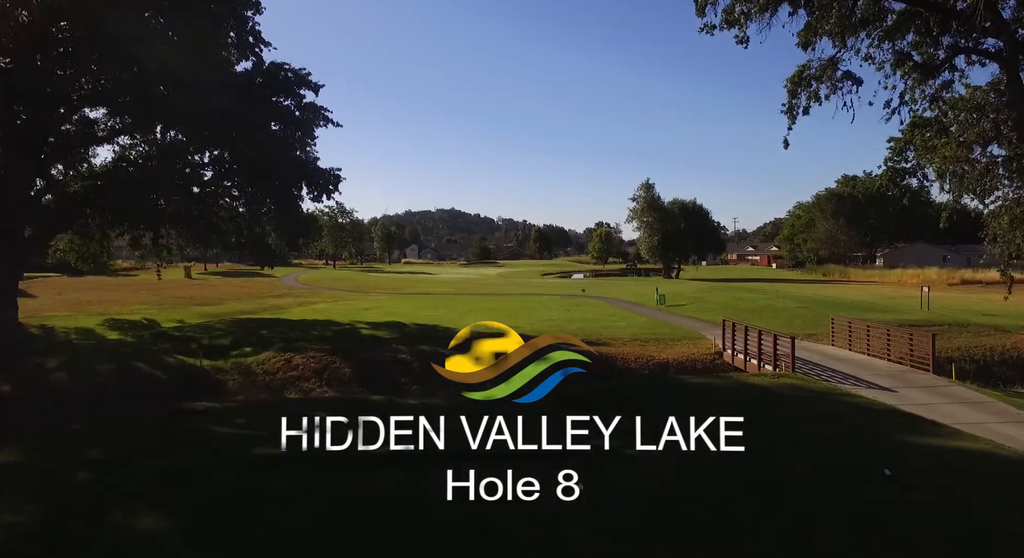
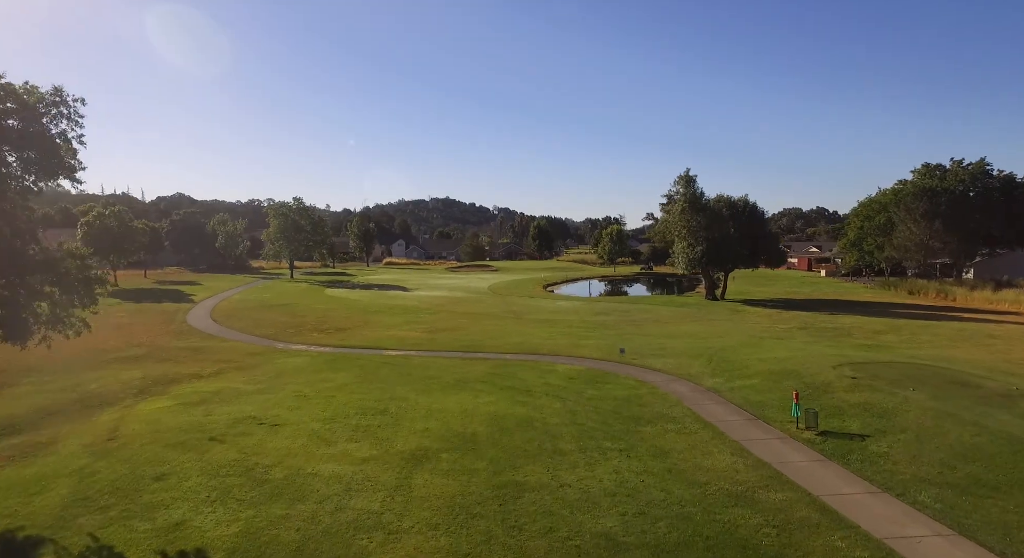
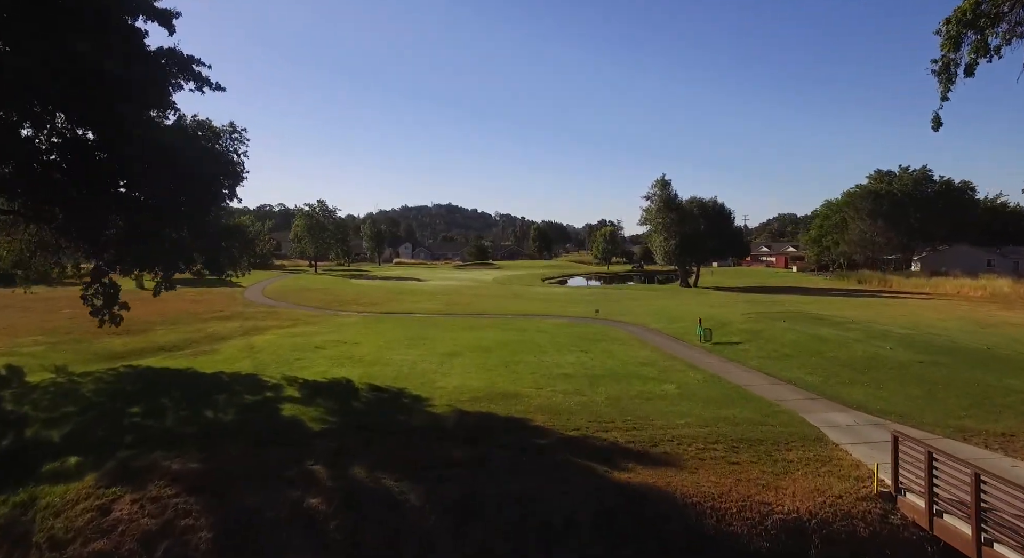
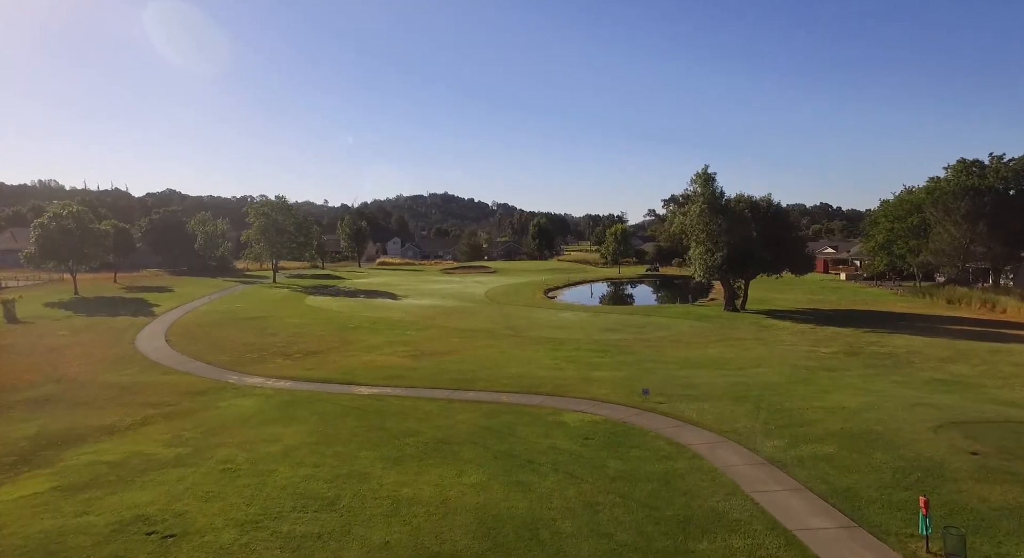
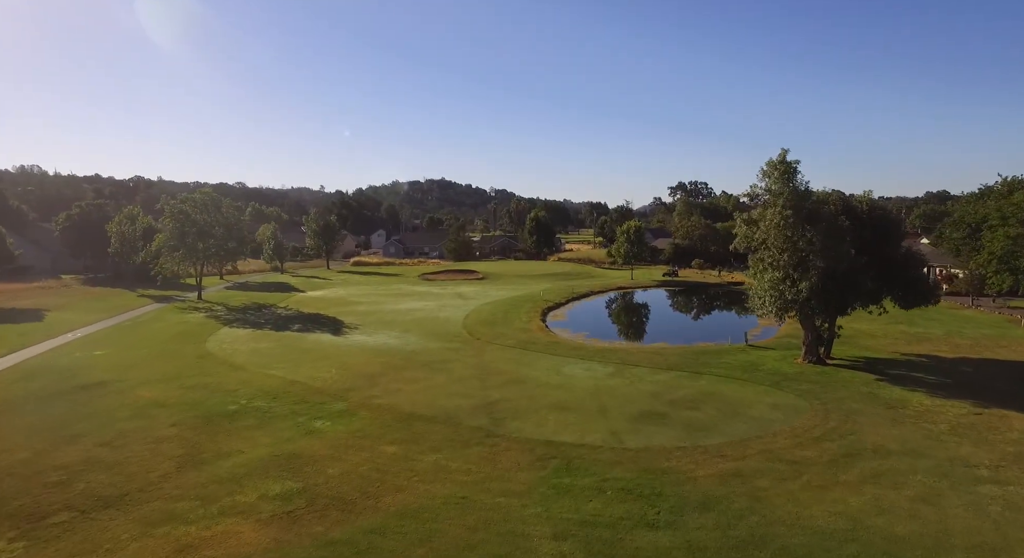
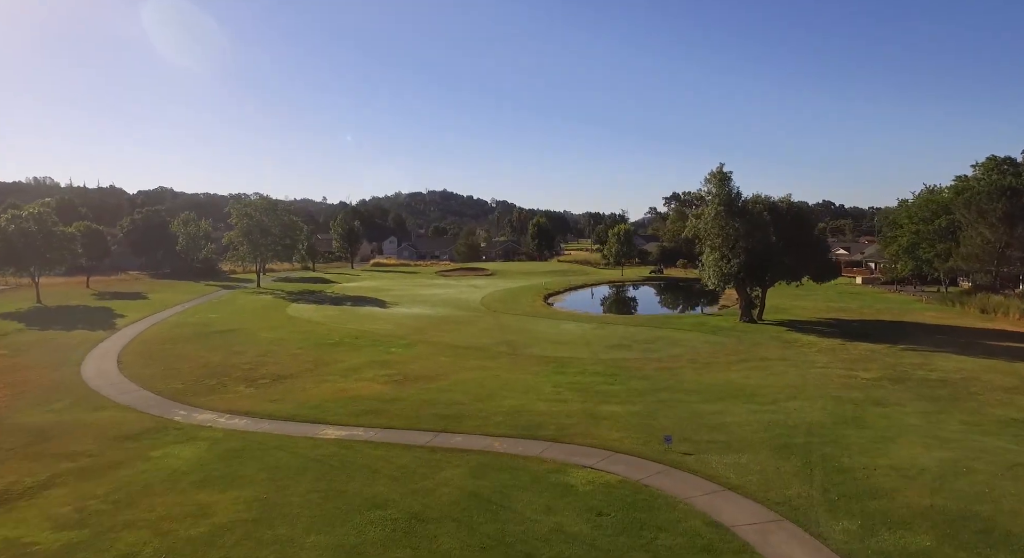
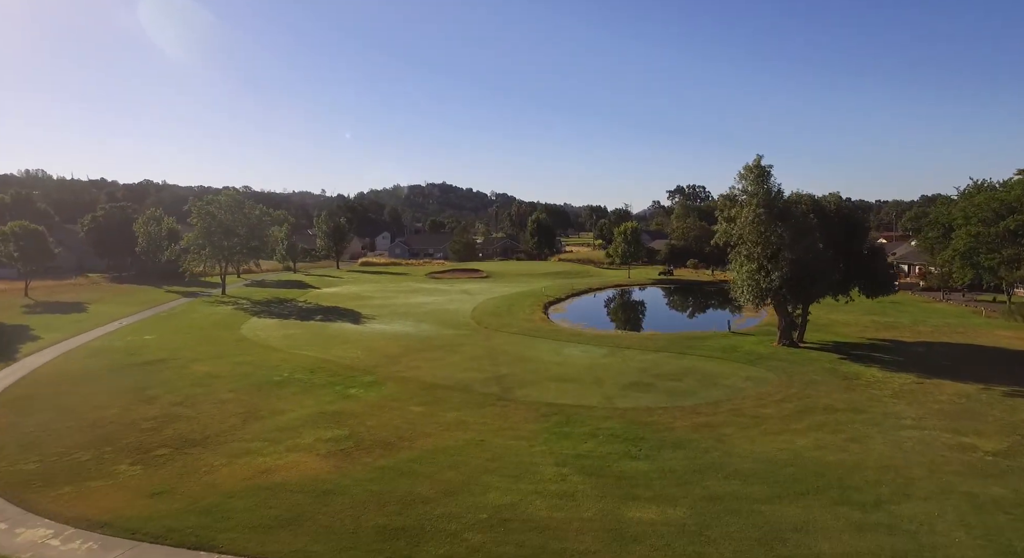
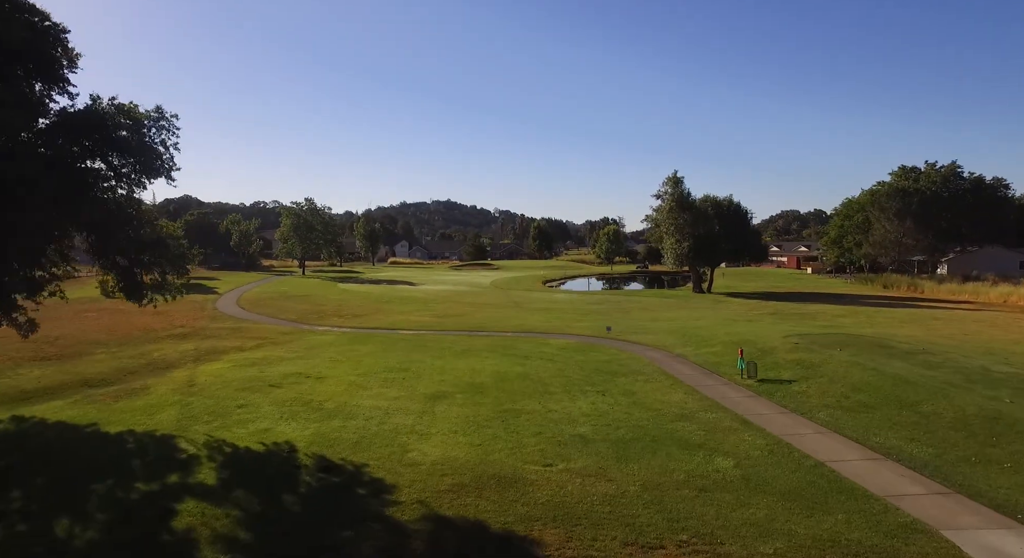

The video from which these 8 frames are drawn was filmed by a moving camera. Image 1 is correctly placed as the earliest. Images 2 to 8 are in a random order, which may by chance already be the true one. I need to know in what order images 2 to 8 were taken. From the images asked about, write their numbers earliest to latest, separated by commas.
3, 8, 2, 4, 6, 7, 5
